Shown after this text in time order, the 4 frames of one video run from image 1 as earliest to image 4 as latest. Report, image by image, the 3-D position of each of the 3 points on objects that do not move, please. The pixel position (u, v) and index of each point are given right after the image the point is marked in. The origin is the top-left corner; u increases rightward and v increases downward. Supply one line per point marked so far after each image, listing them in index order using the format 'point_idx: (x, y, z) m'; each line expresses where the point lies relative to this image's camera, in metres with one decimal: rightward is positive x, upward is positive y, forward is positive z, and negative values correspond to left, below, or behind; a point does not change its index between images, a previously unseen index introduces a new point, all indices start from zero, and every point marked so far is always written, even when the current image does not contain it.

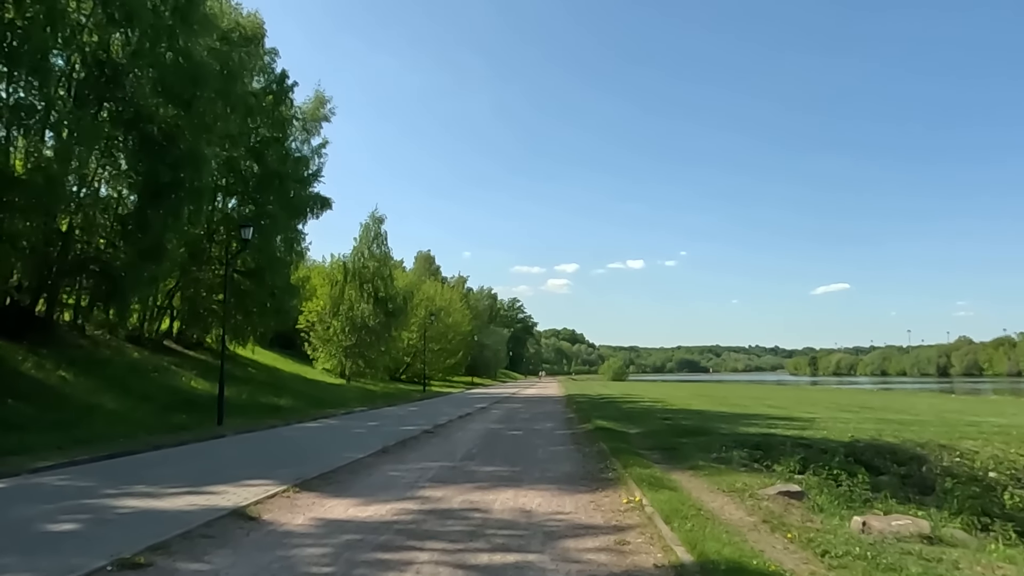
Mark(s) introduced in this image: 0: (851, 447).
0: (+6.6, -3.1, +15.0) m
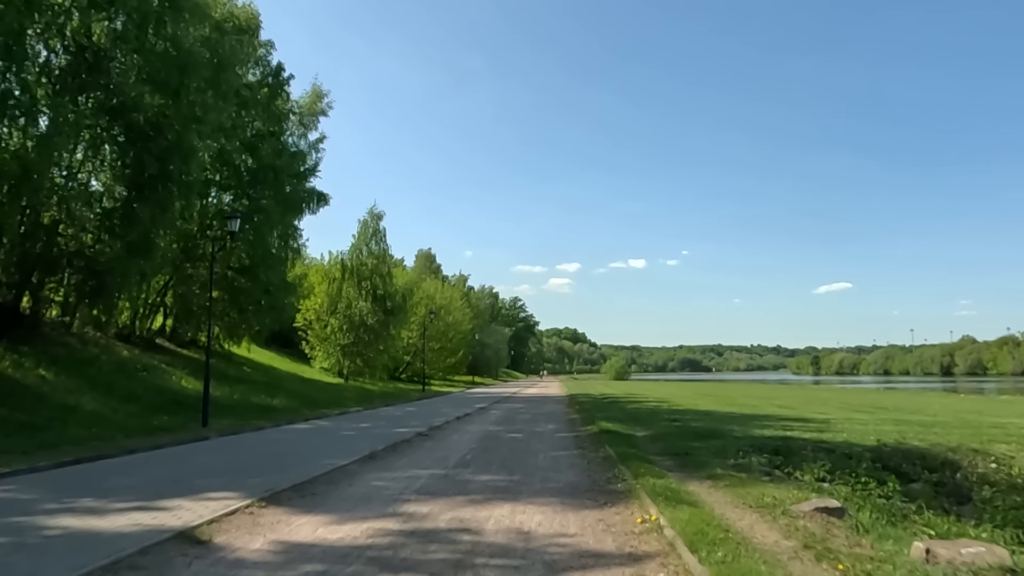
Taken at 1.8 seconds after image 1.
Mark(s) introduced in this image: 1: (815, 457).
0: (+6.6, -3.0, +13.9) m
1: (+5.0, -2.8, +12.7) m
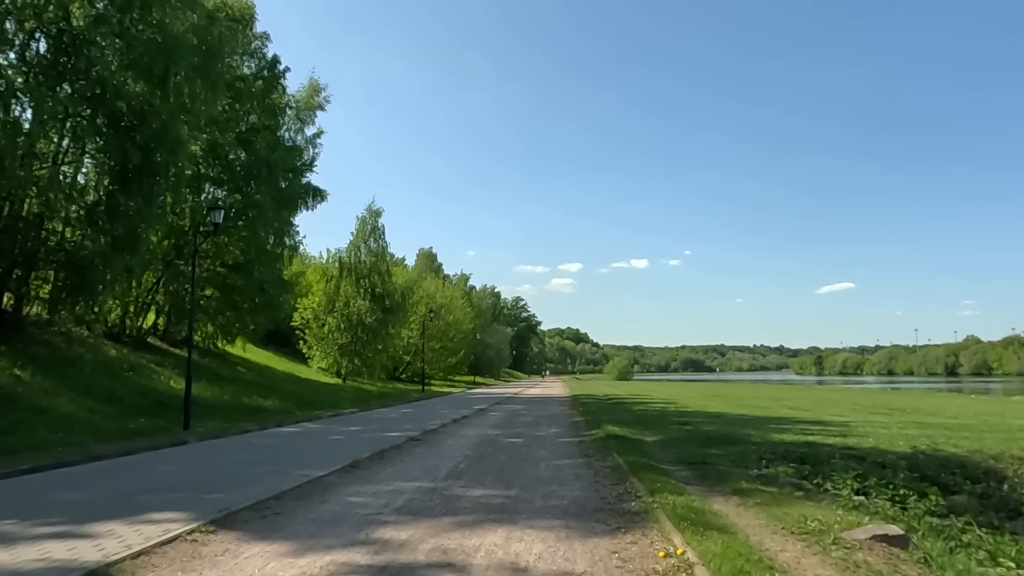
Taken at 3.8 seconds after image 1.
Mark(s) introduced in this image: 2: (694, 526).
0: (+6.6, -2.8, +12.7) m
1: (+5.0, -2.6, +11.5) m
2: (+1.5, -1.9, +6.3) m
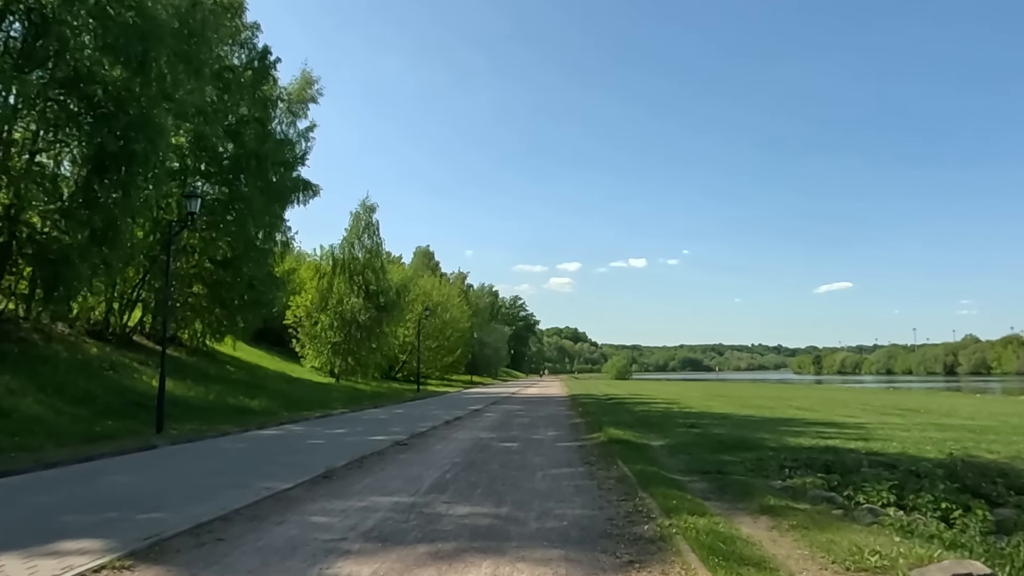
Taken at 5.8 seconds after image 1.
0: (+6.5, -2.7, +11.5) m
1: (+4.9, -2.5, +10.3) m
2: (+1.4, -1.8, +5.0) m
